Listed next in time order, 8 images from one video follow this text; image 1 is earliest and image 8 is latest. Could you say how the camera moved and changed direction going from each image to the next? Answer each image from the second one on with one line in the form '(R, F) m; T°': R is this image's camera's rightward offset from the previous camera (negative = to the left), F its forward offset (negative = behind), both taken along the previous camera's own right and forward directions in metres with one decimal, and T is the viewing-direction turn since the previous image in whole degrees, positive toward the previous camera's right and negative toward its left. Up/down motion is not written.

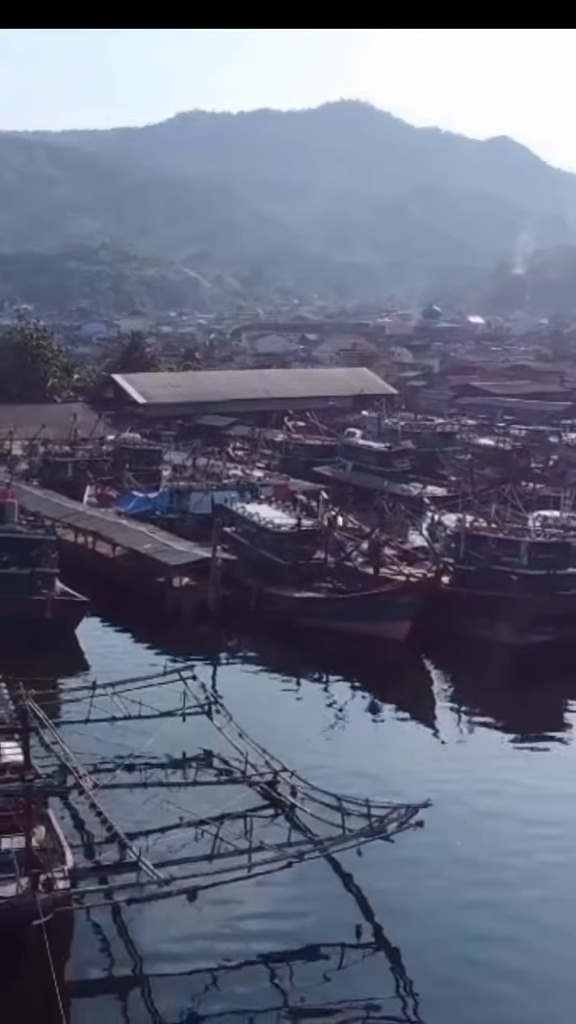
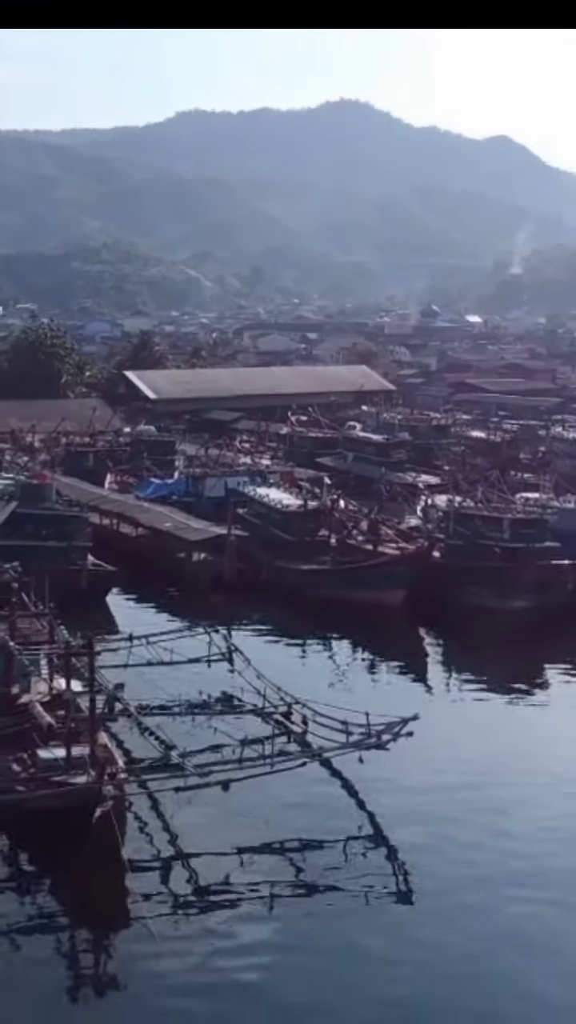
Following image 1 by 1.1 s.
(0.0, -0.8) m; 0°
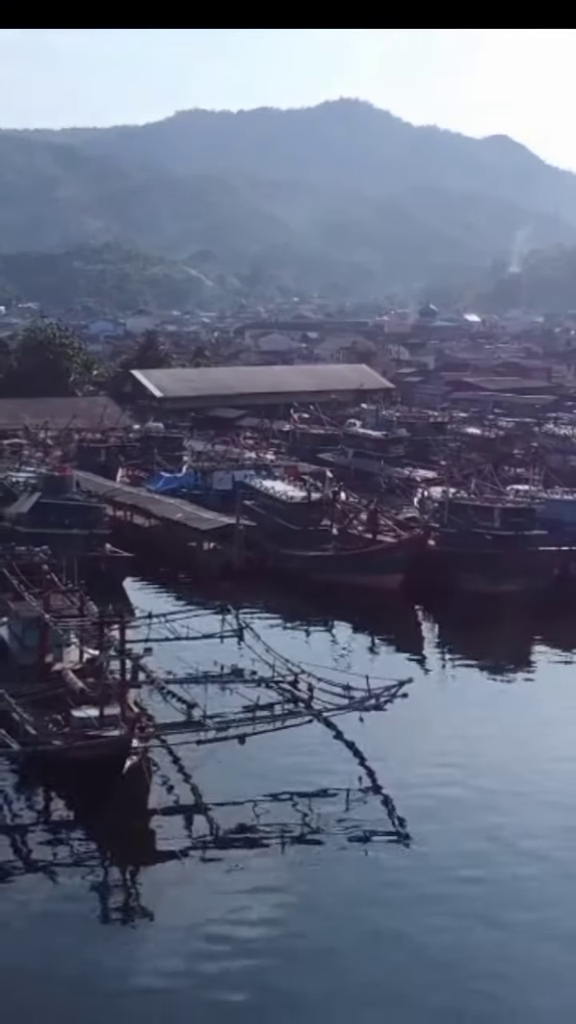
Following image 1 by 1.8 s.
(0.0, -0.5) m; 0°
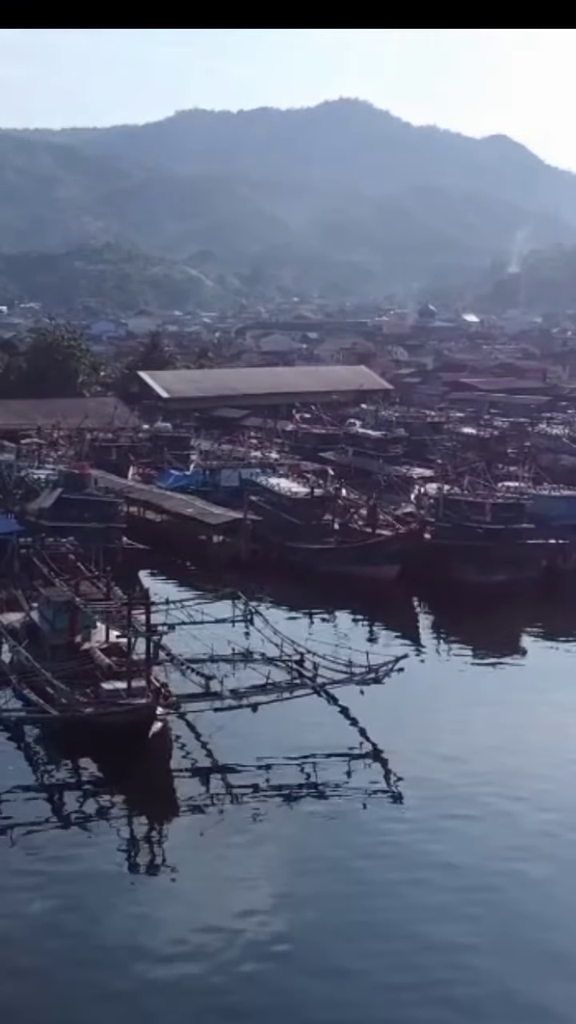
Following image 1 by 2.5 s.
(0.0, -0.5) m; 0°
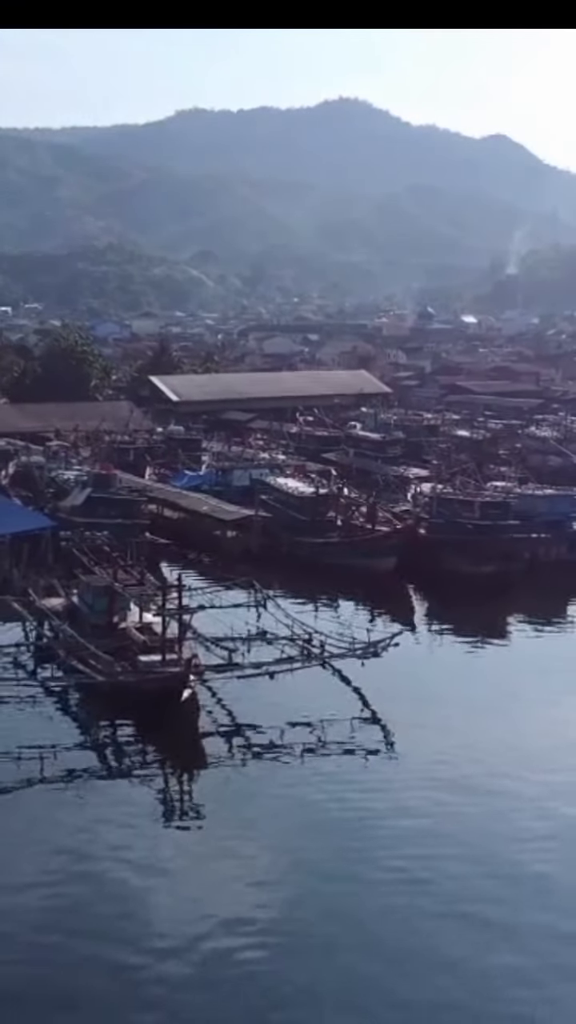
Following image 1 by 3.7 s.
(0.0, -0.8) m; 0°
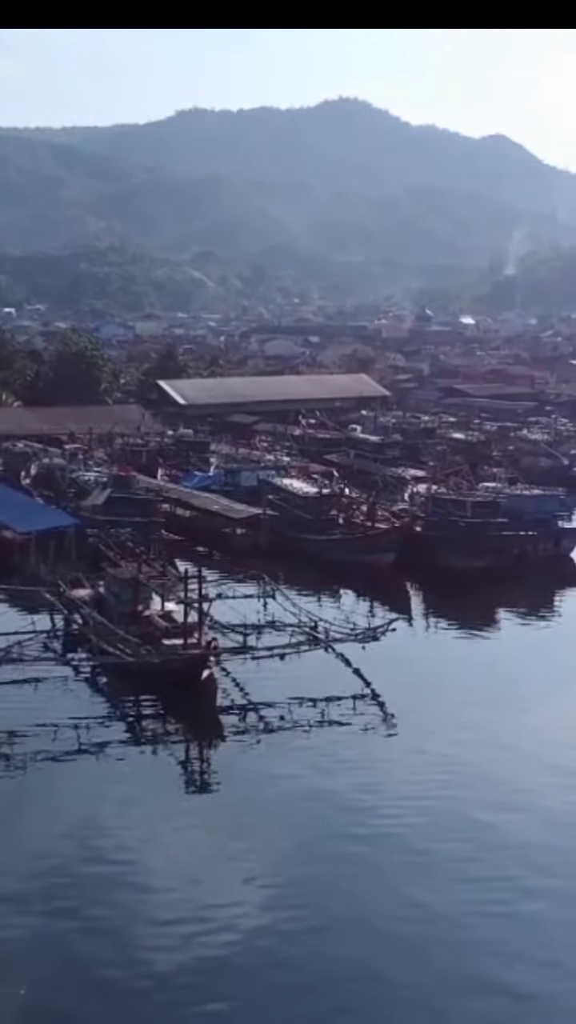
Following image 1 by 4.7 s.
(0.0, -0.7) m; 0°
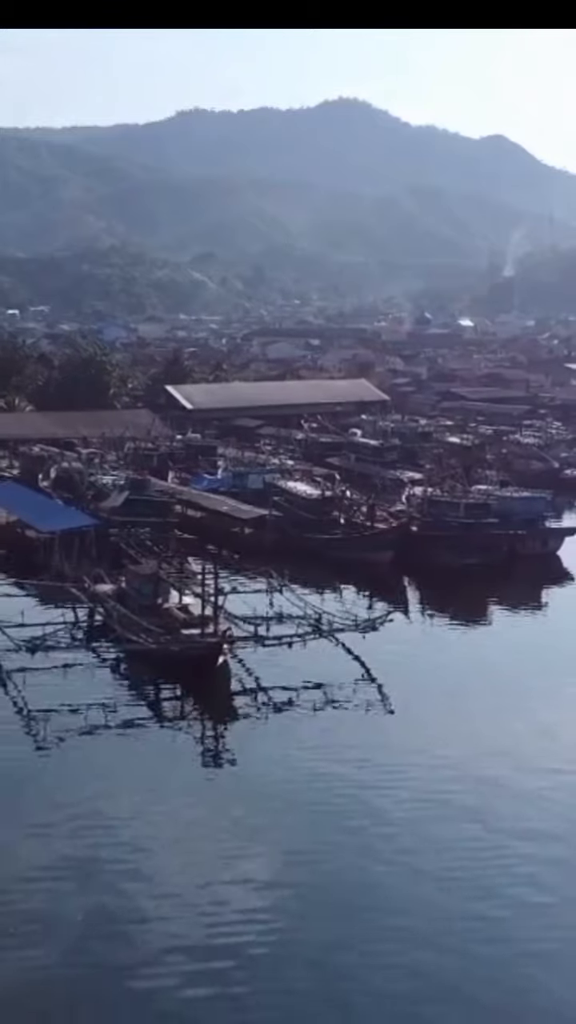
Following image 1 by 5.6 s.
(0.0, -0.7) m; 0°
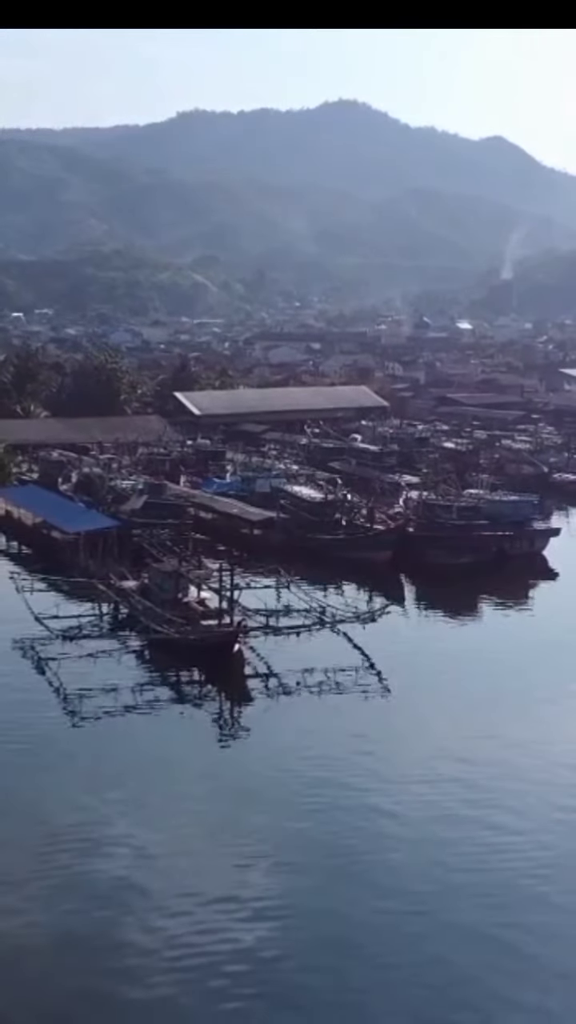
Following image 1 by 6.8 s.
(0.0, -0.9) m; 0°
